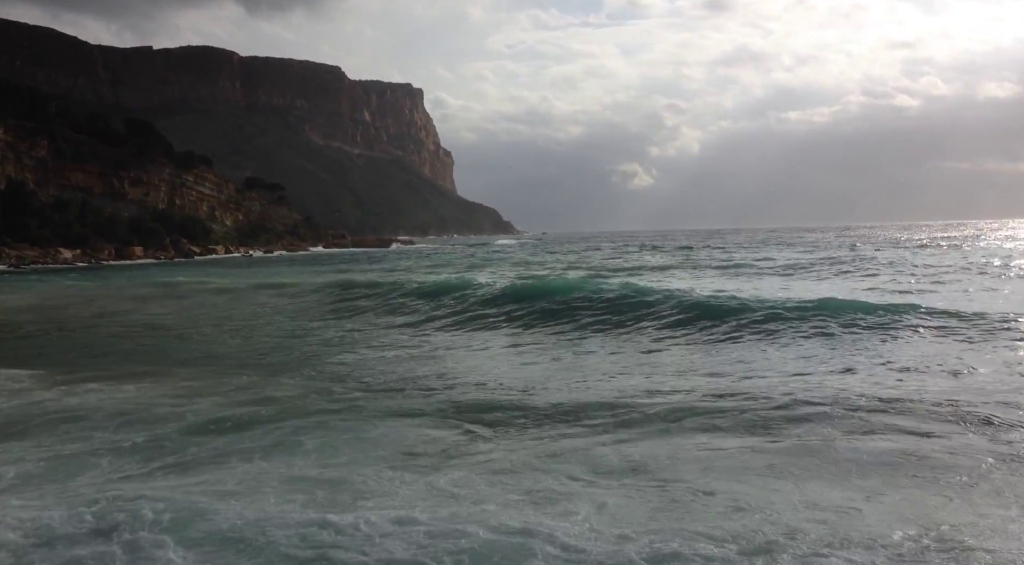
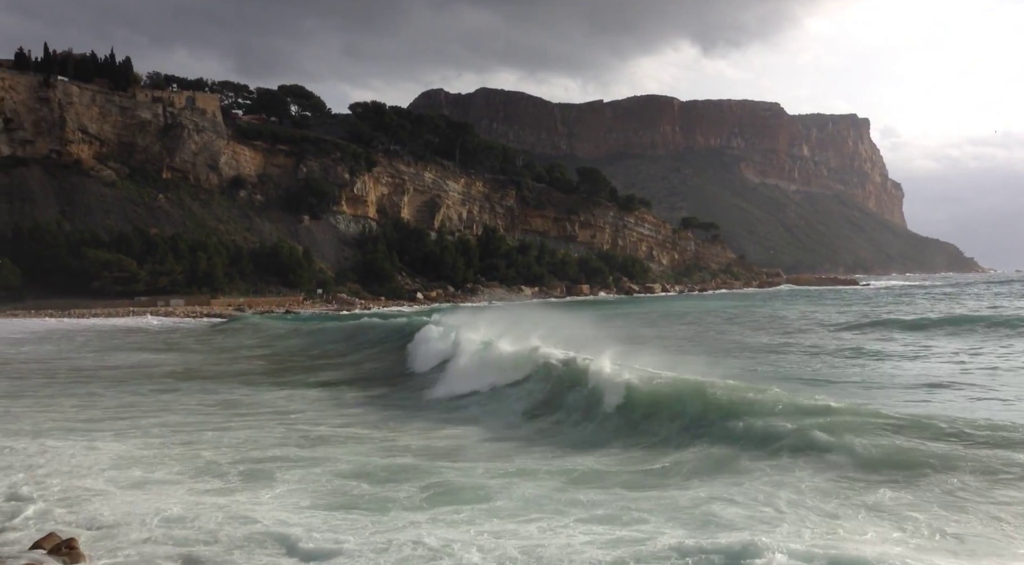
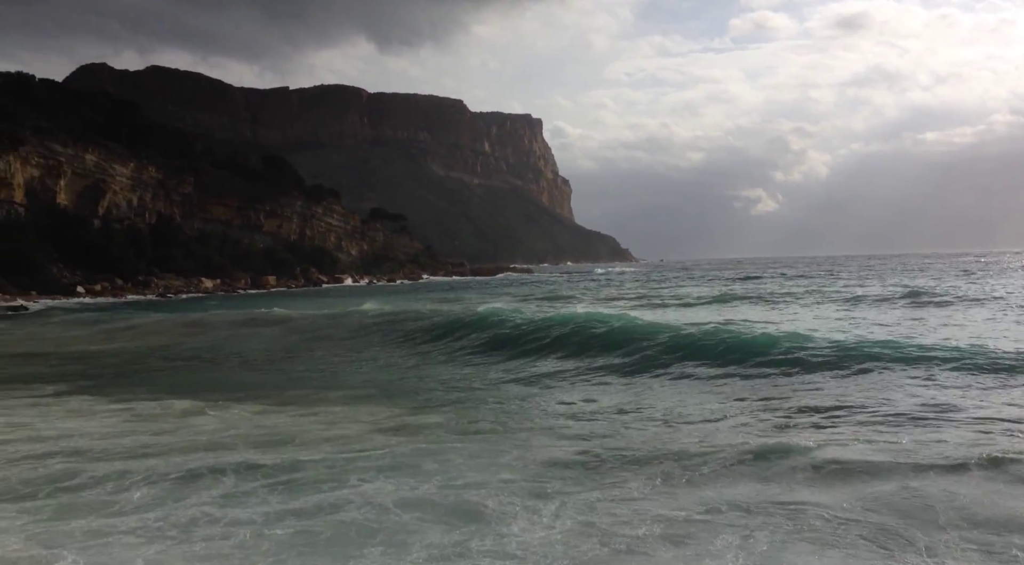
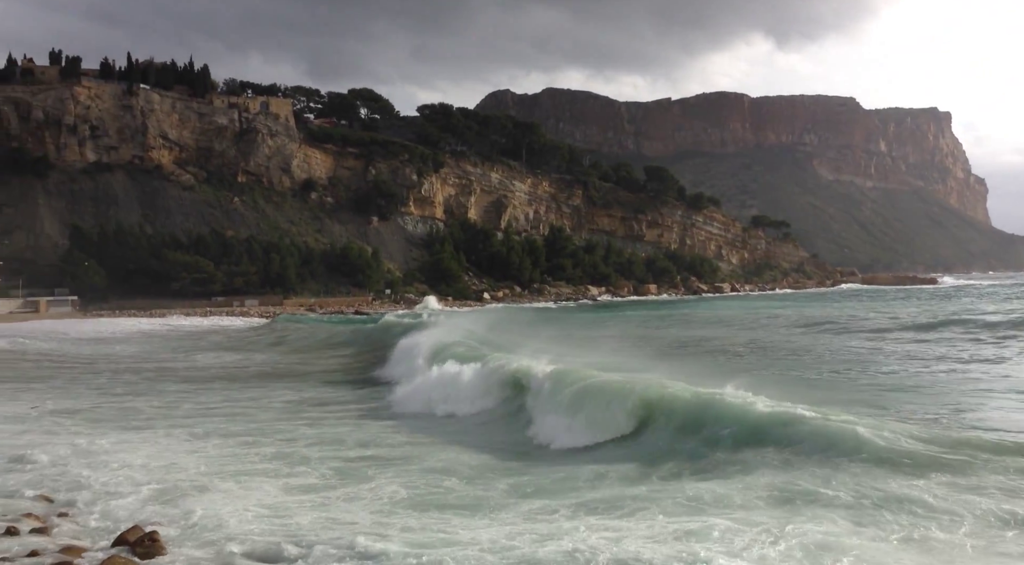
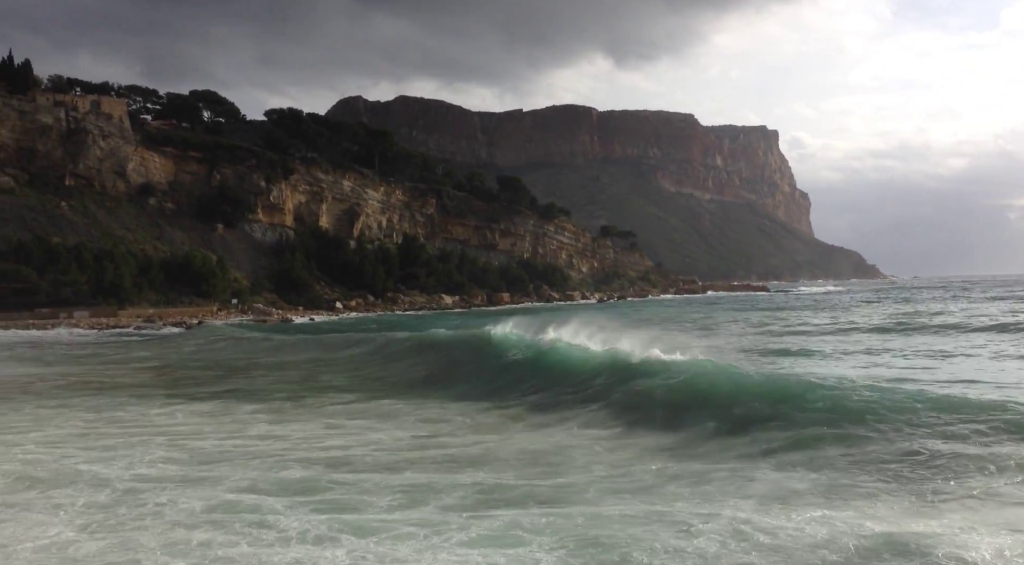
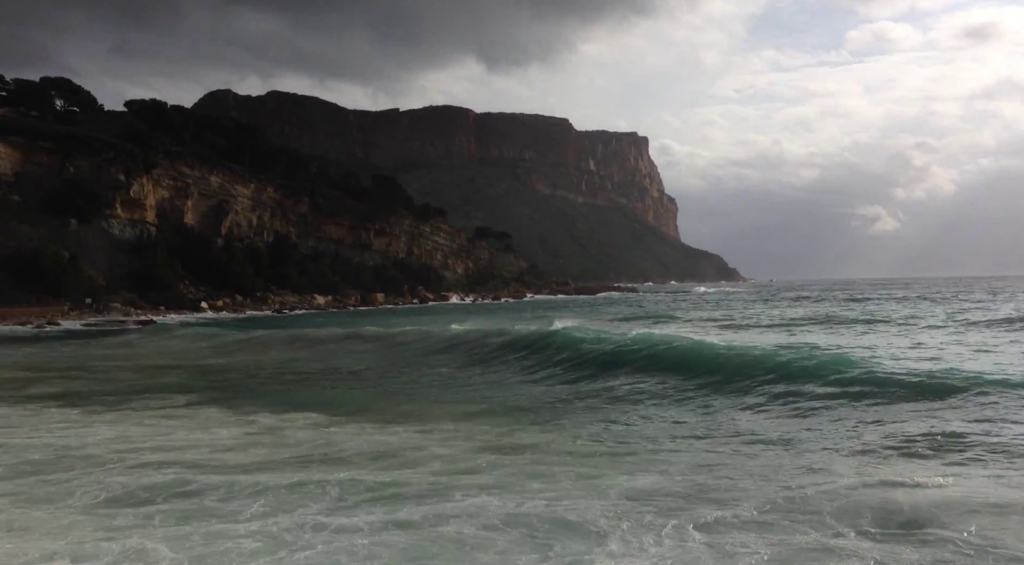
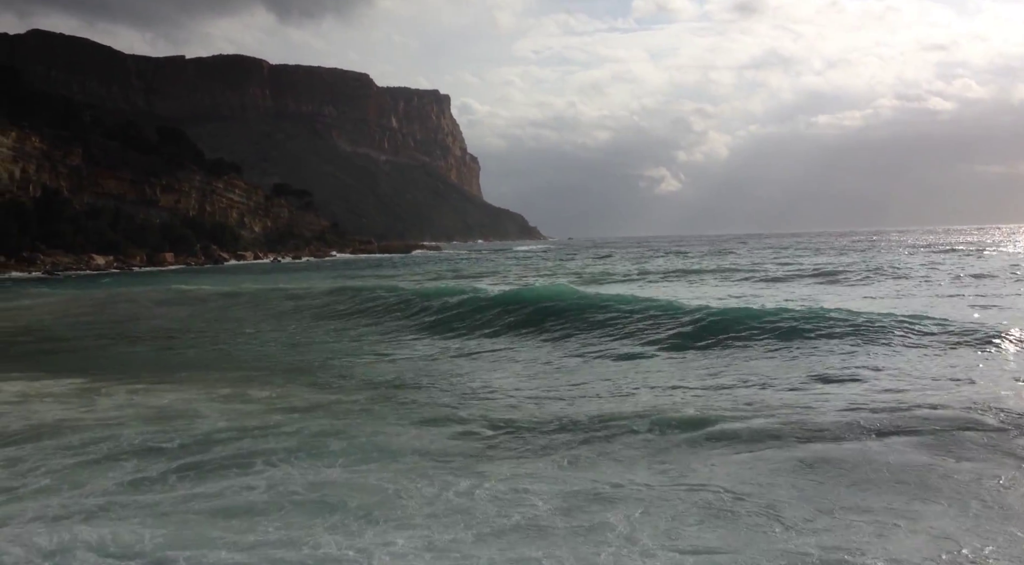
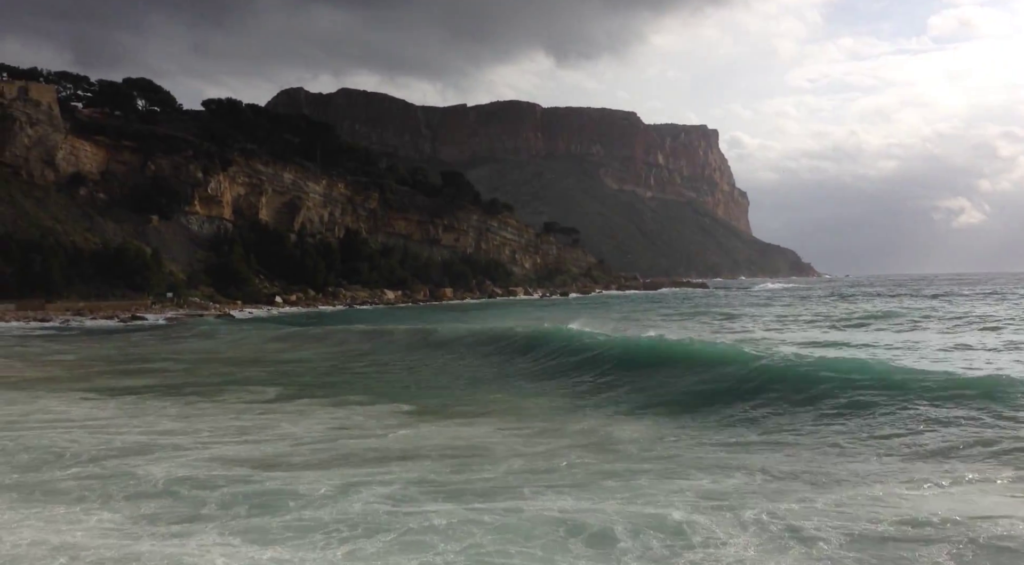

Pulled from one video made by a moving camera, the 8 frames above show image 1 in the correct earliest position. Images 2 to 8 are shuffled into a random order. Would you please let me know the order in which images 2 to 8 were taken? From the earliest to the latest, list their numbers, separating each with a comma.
7, 3, 6, 8, 5, 2, 4
